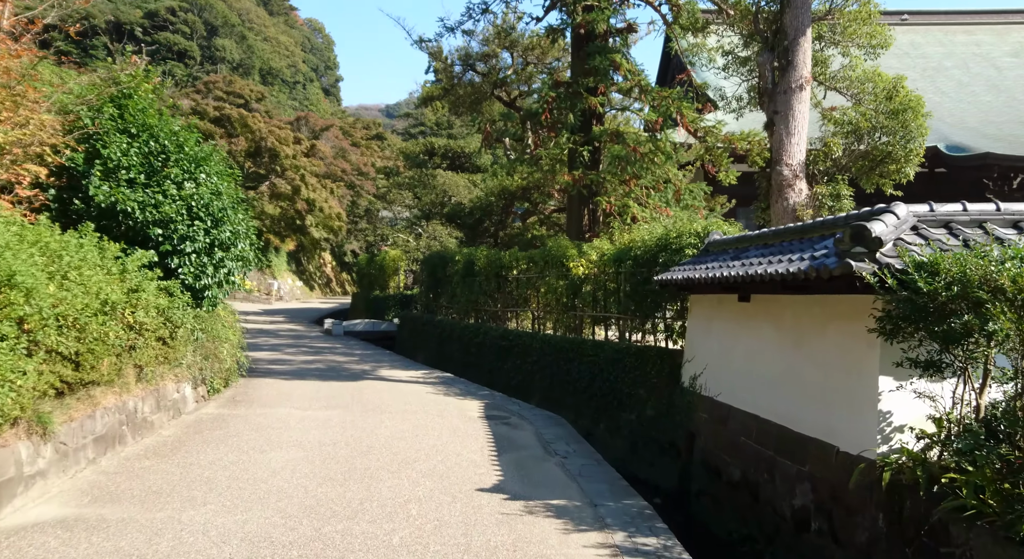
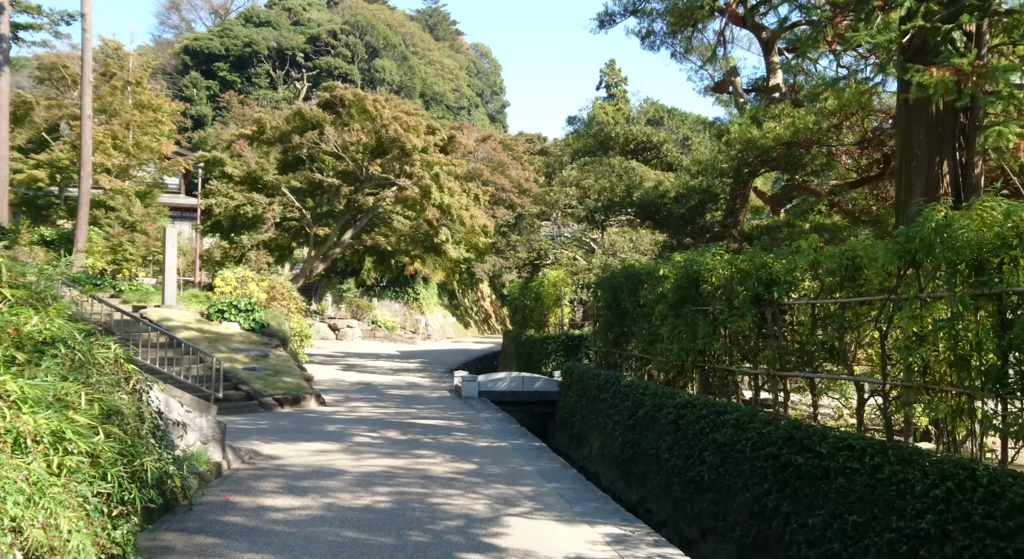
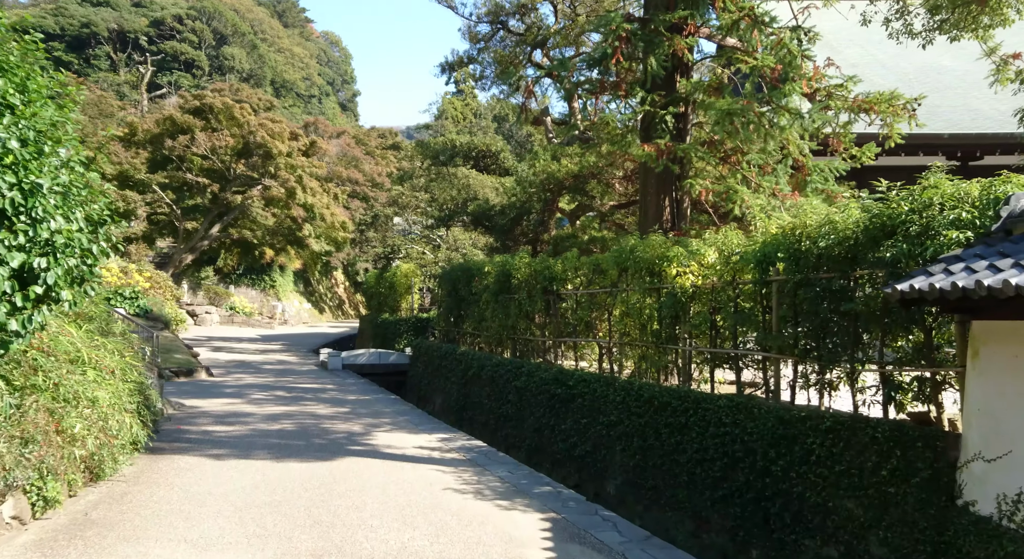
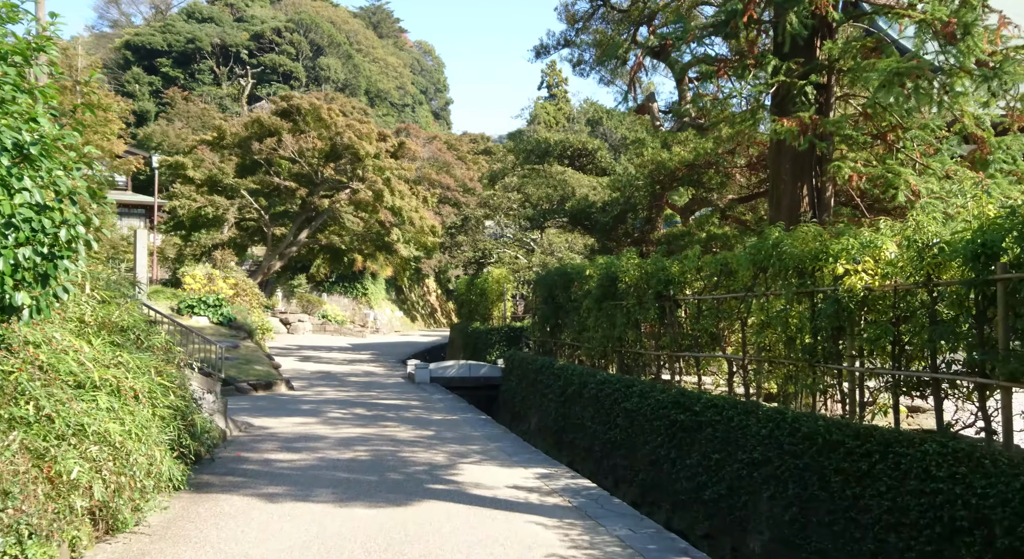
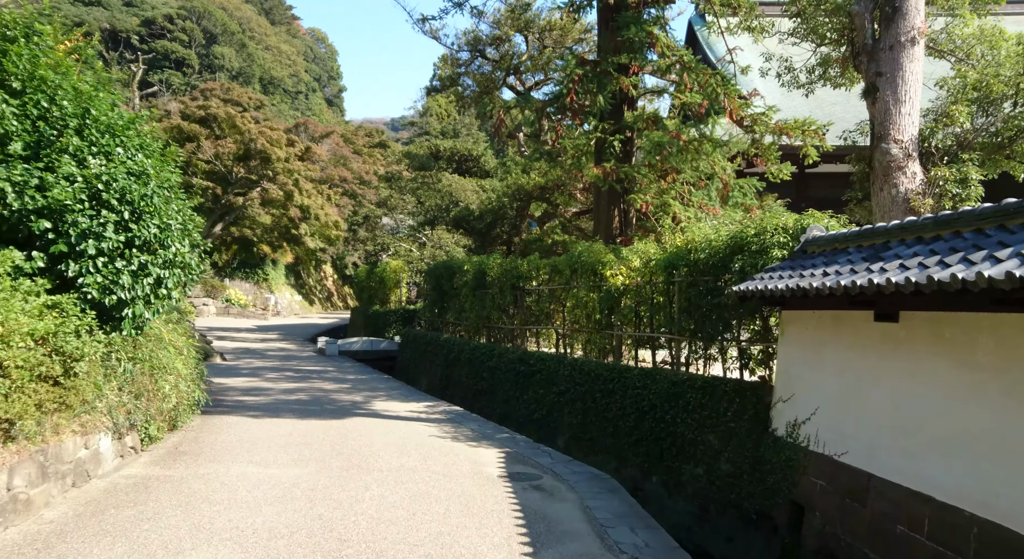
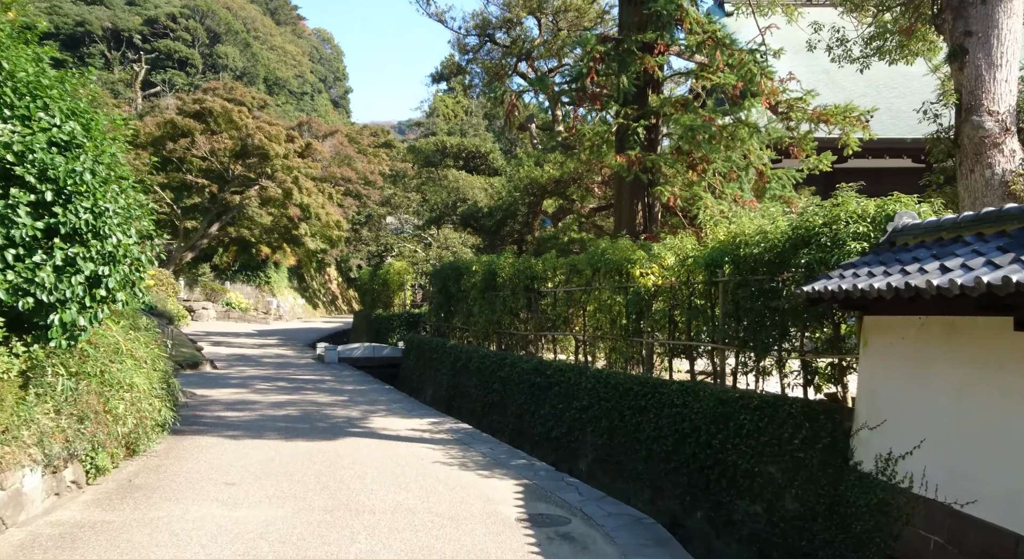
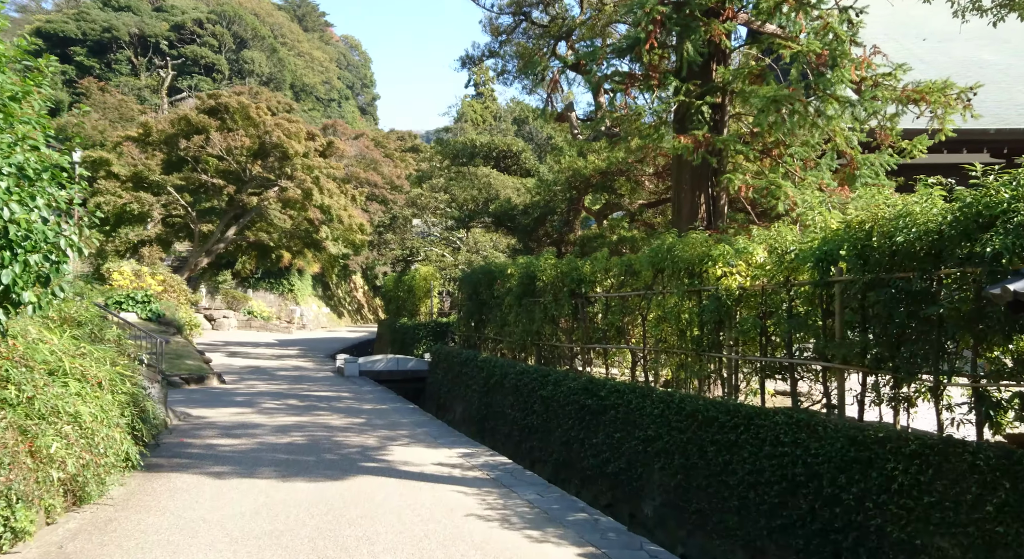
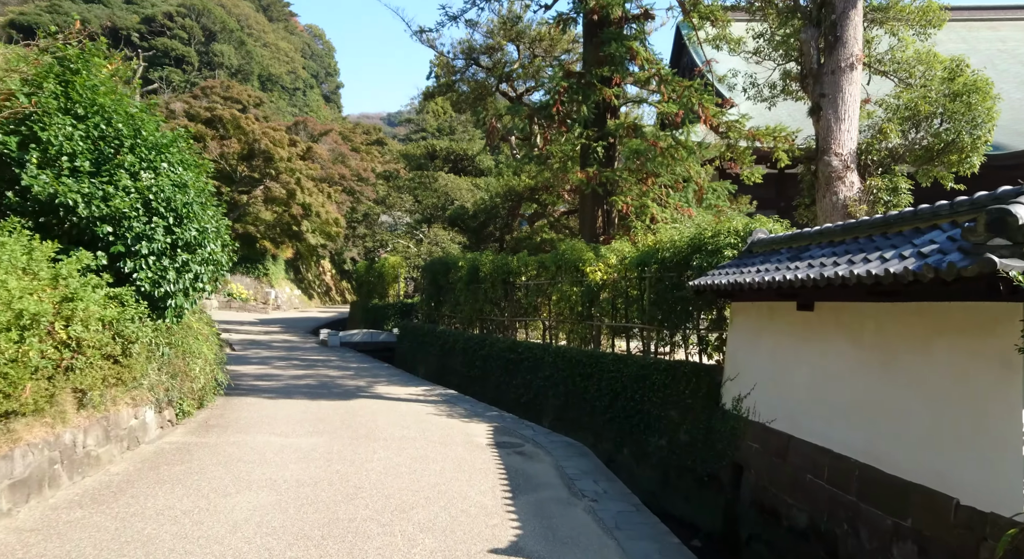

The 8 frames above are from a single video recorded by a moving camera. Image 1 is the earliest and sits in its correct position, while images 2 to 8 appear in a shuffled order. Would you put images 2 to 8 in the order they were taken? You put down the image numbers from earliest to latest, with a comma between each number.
8, 5, 6, 3, 7, 4, 2
